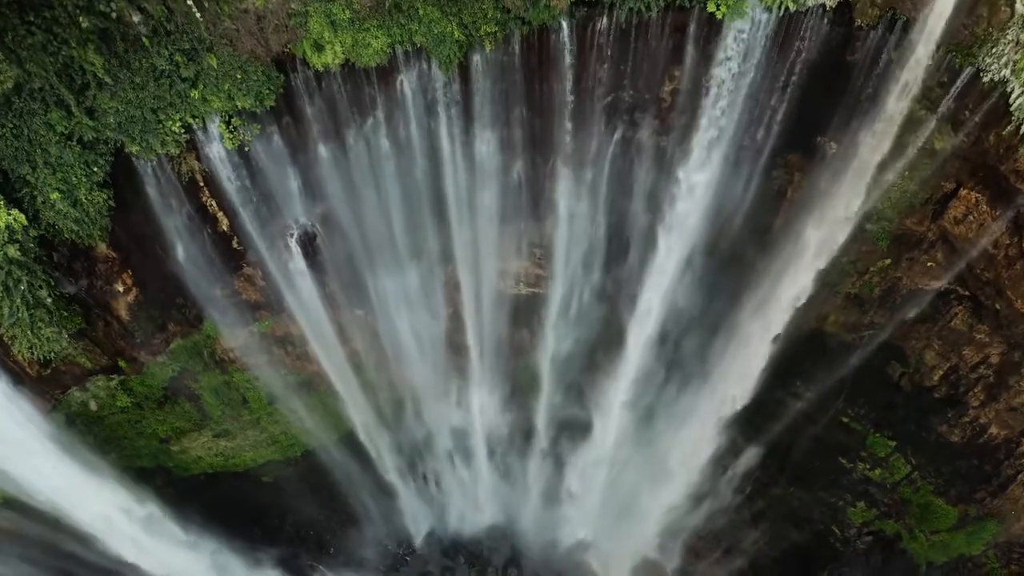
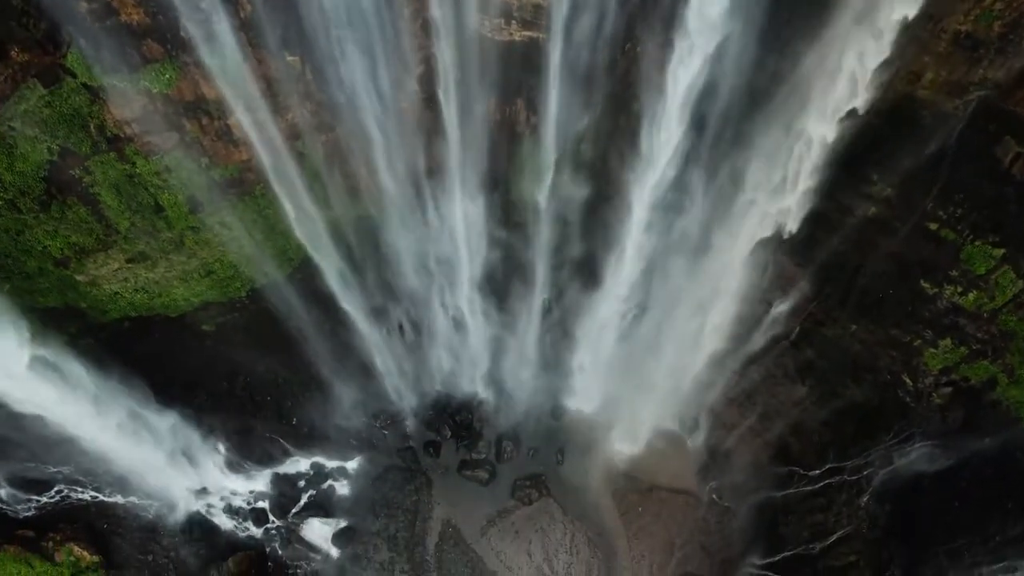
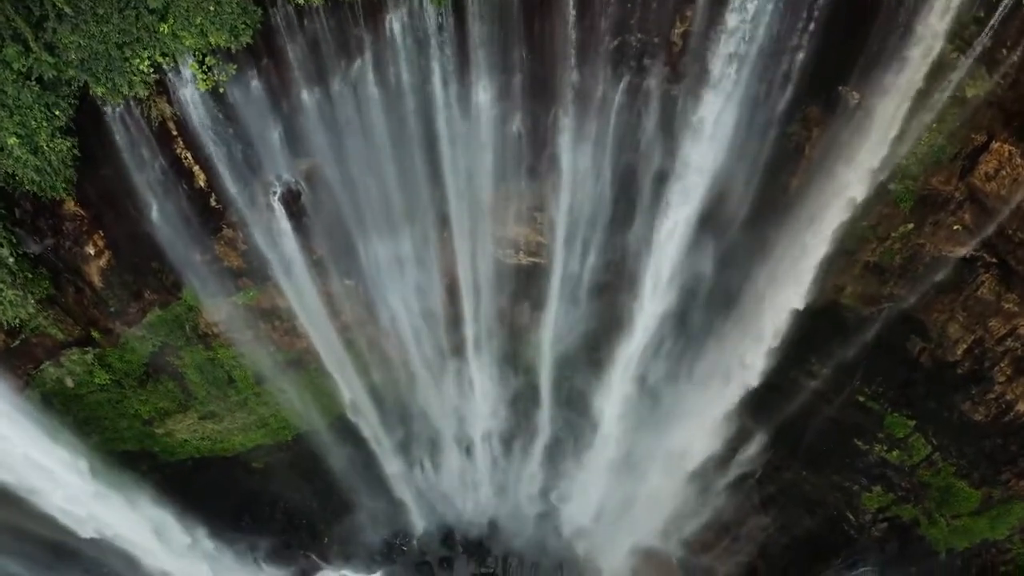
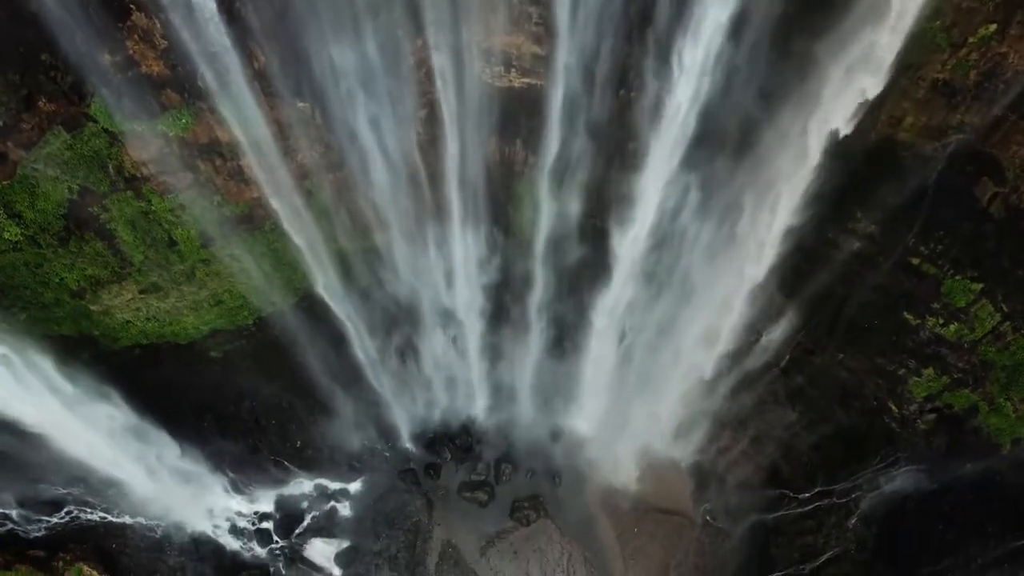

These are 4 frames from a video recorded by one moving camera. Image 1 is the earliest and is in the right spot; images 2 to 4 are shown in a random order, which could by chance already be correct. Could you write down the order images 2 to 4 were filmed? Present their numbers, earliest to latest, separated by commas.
3, 4, 2
